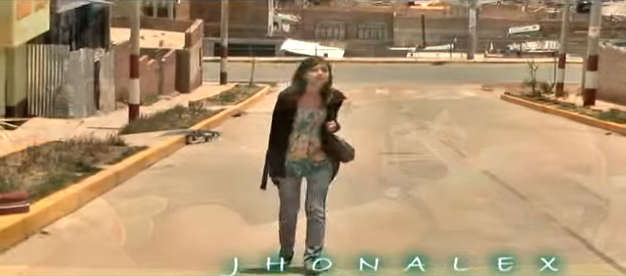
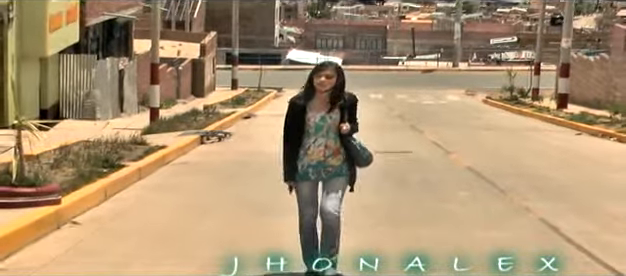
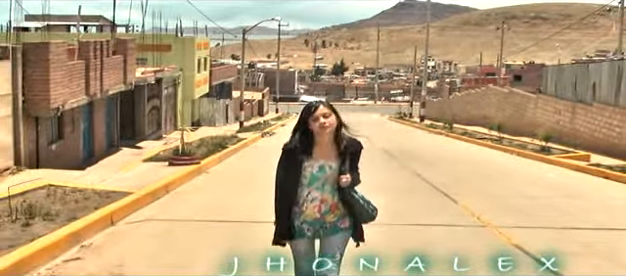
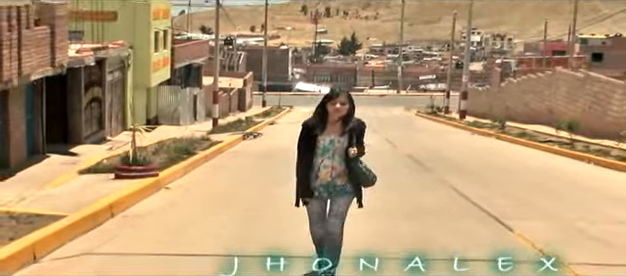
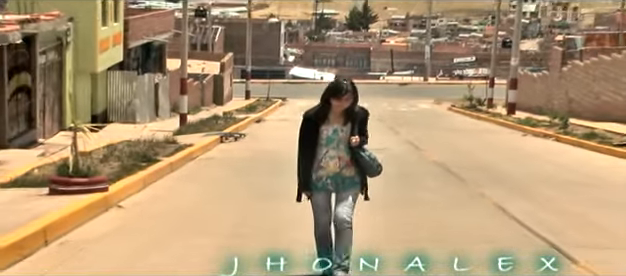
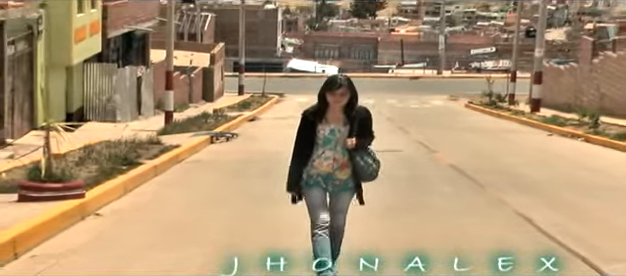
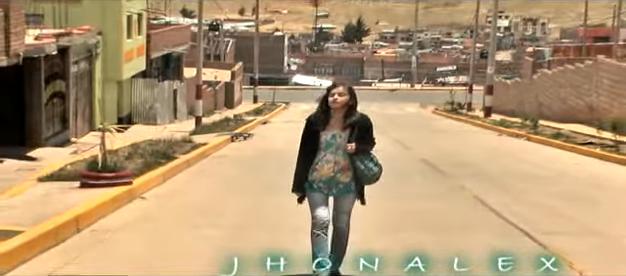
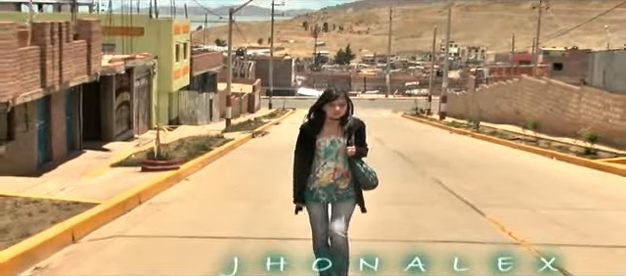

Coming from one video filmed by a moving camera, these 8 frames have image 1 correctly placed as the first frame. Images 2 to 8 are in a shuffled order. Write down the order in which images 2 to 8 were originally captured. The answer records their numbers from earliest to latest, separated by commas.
2, 6, 5, 7, 4, 8, 3
